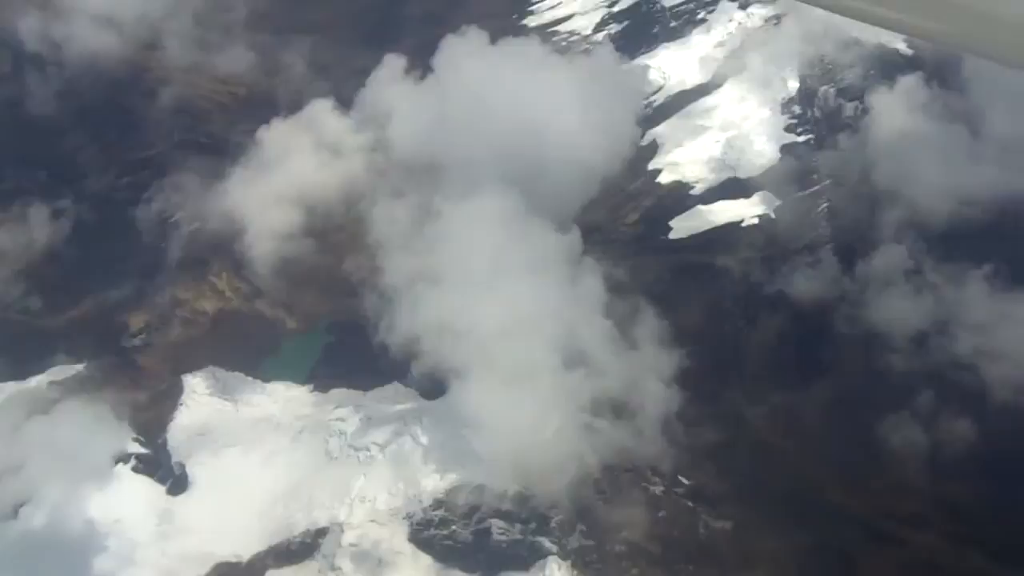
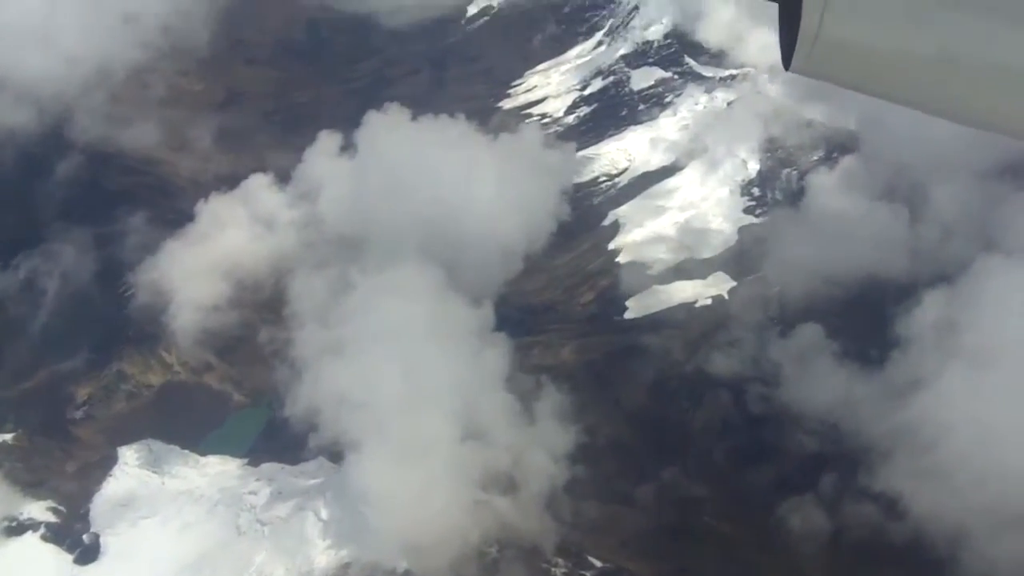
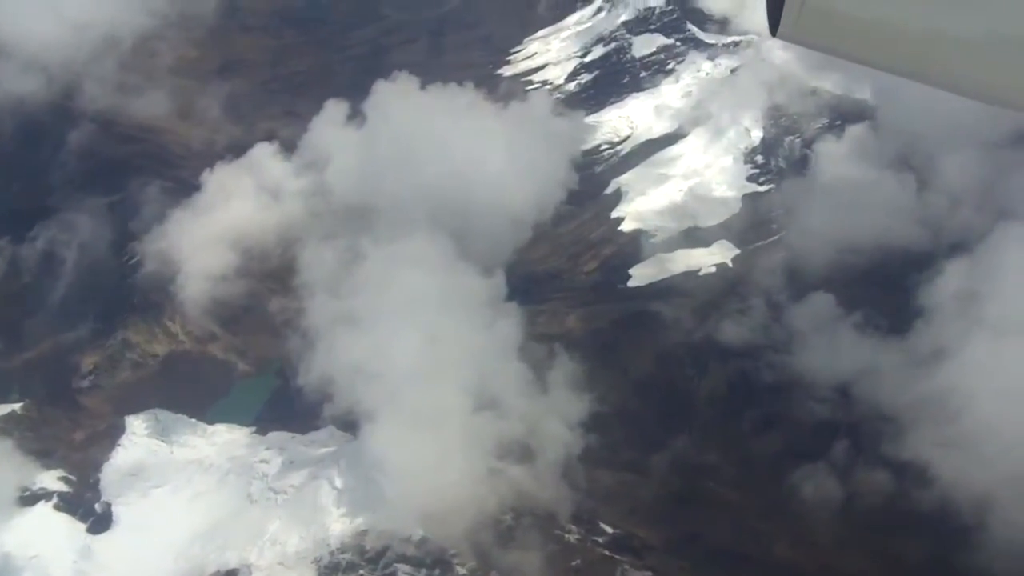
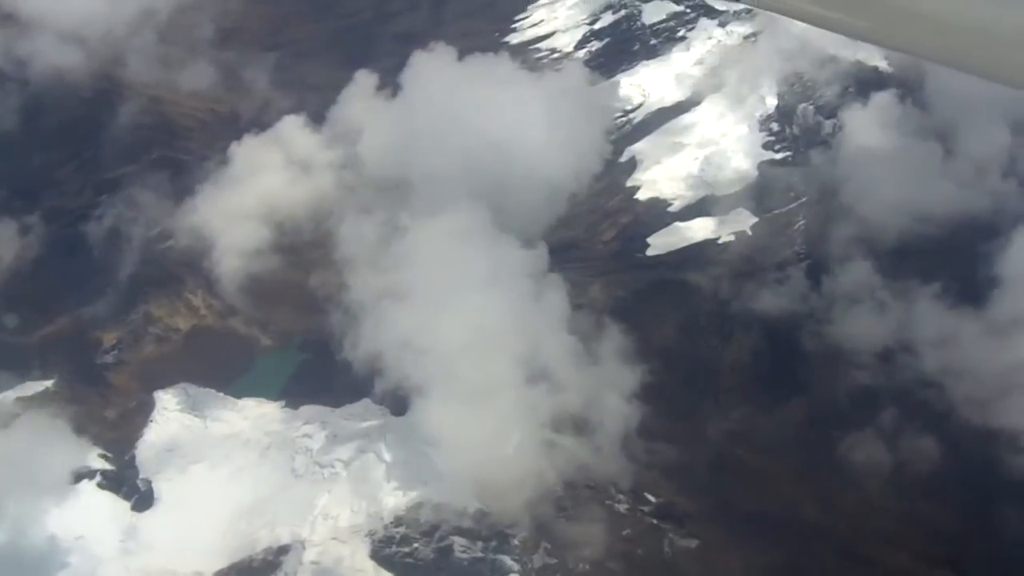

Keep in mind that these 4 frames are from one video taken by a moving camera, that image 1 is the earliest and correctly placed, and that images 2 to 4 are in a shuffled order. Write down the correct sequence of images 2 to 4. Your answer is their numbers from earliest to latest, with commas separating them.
4, 3, 2
